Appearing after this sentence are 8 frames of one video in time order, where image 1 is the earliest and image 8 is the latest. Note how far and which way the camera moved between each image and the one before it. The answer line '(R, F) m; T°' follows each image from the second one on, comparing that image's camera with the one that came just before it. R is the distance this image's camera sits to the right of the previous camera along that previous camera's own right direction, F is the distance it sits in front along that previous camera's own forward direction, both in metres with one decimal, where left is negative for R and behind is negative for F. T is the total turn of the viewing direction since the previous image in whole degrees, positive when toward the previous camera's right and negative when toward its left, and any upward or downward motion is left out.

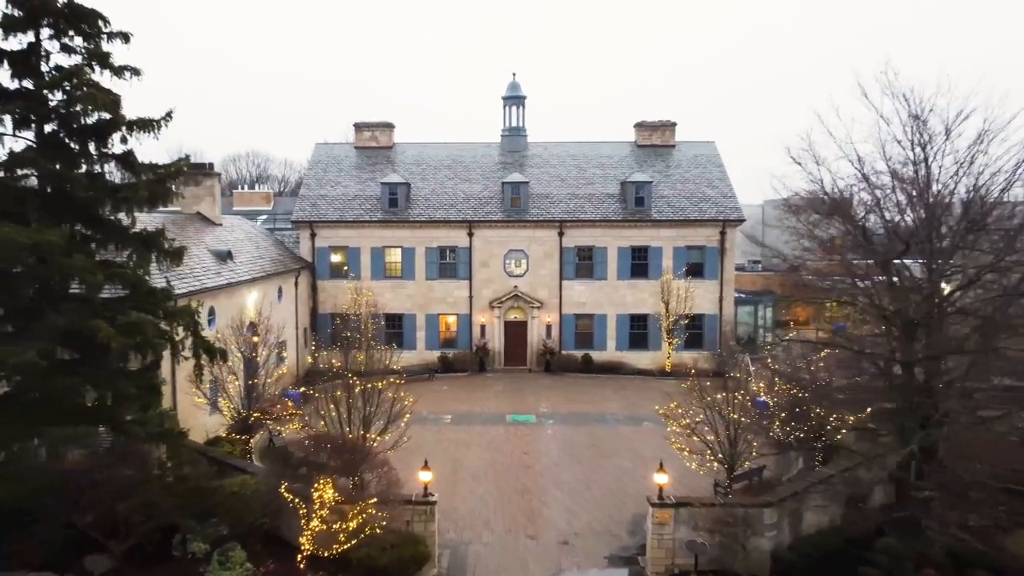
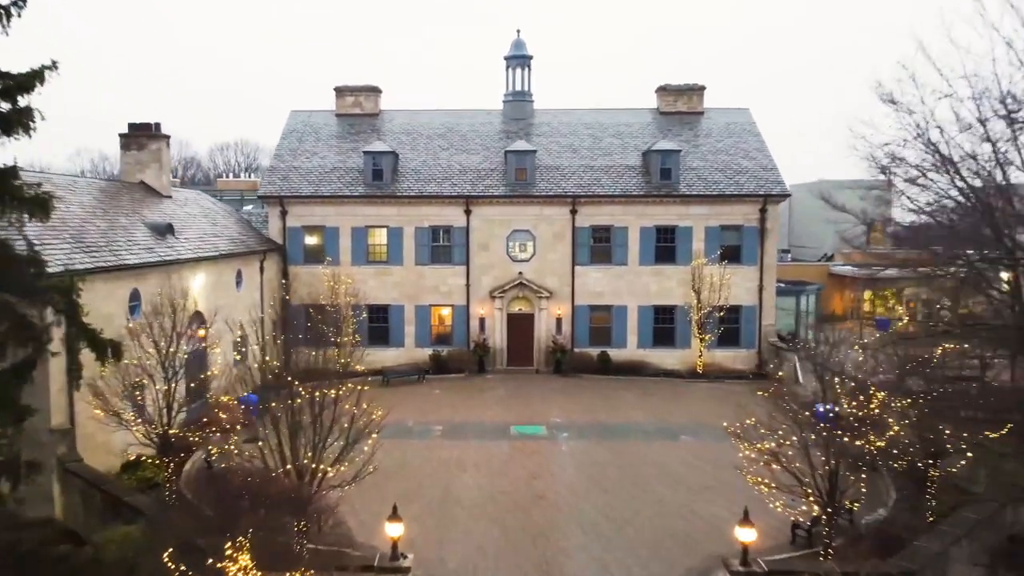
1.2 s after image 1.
(-0.1, +4.6) m; 0°
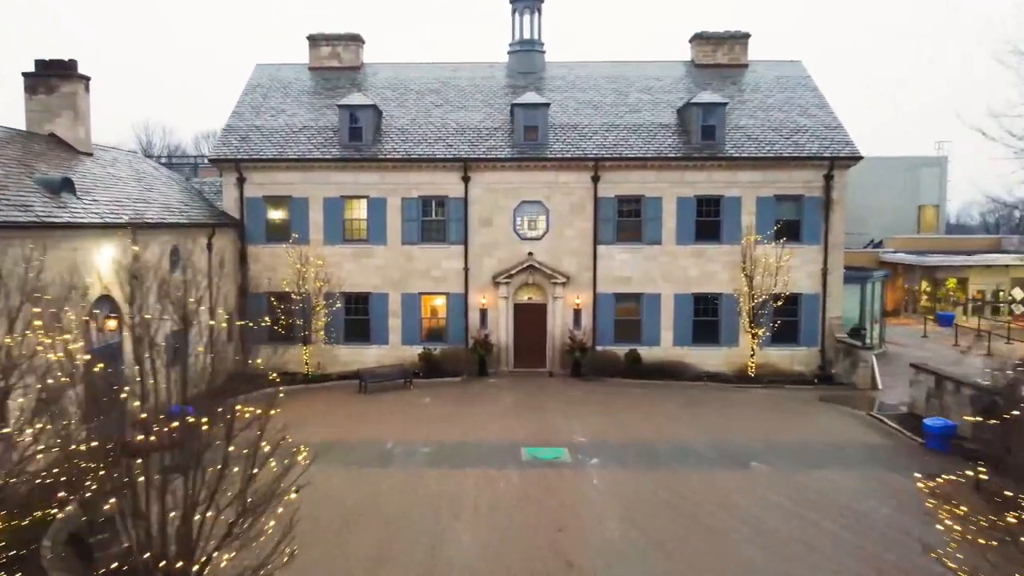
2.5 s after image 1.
(-0.2, +5.0) m; 0°
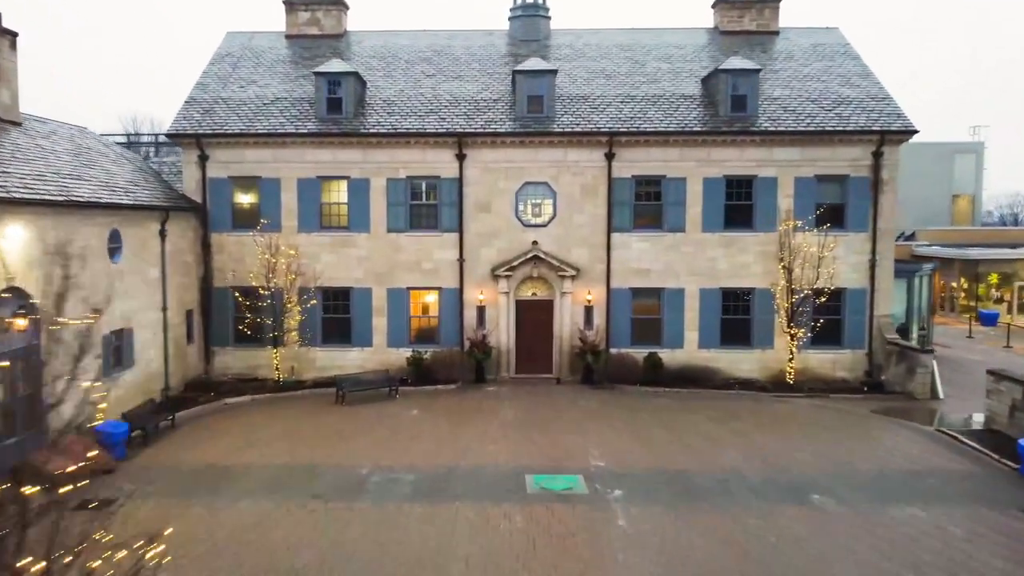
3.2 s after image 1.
(0.0, +2.8) m; 0°
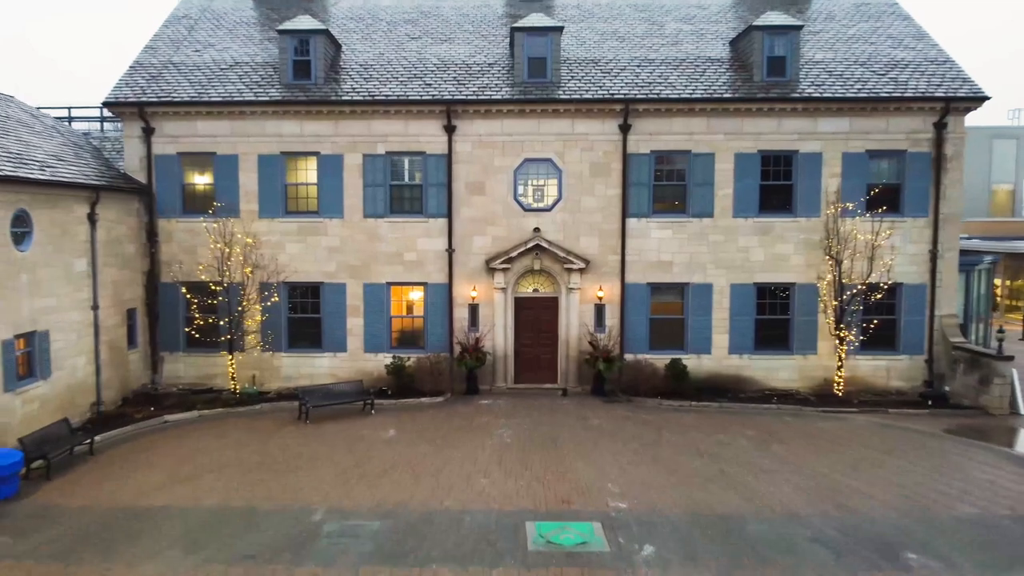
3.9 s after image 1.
(0.0, +2.9) m; 0°
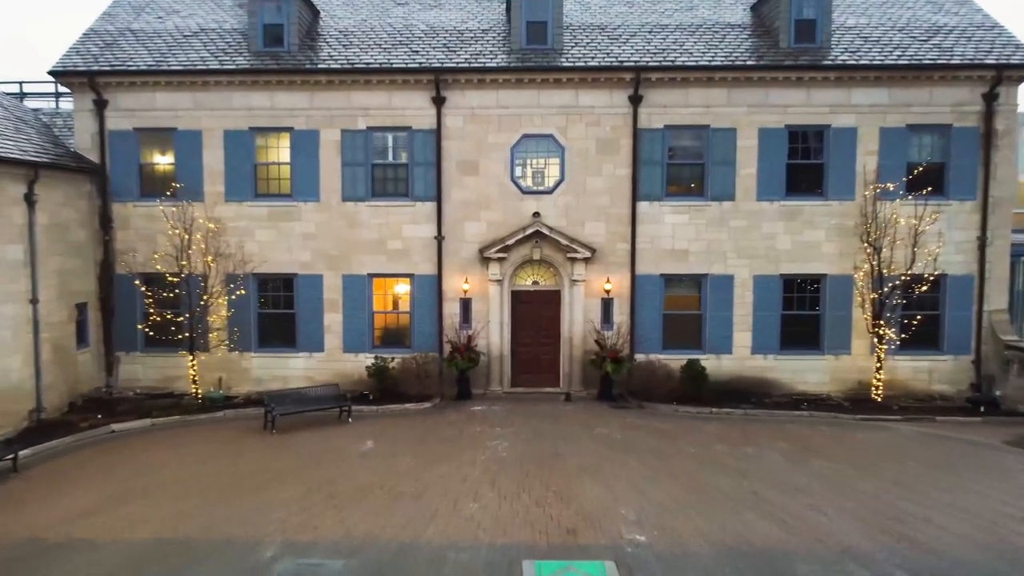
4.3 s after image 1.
(+0.1, +1.8) m; 0°
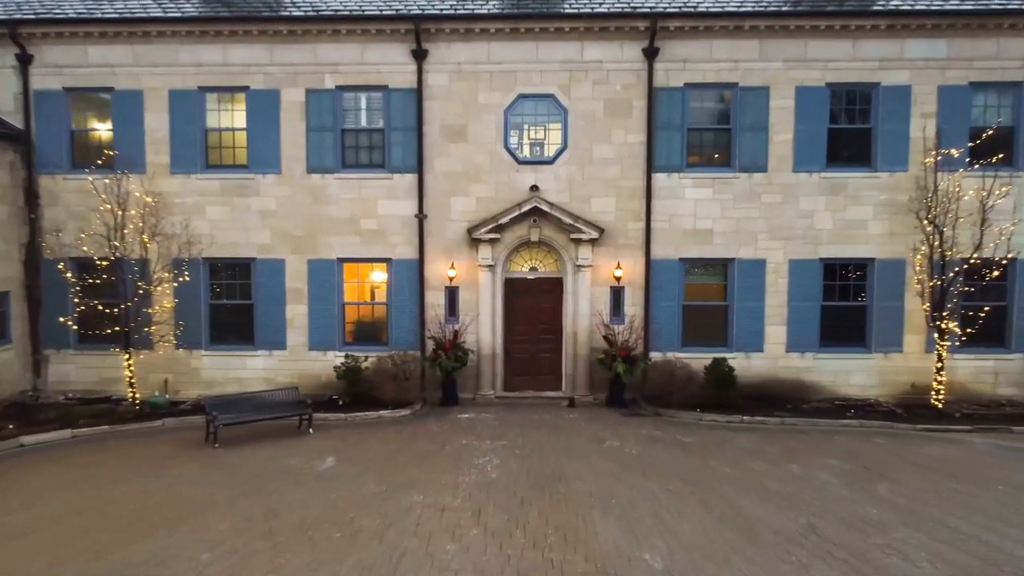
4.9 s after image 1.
(+0.1, +2.2) m; 0°
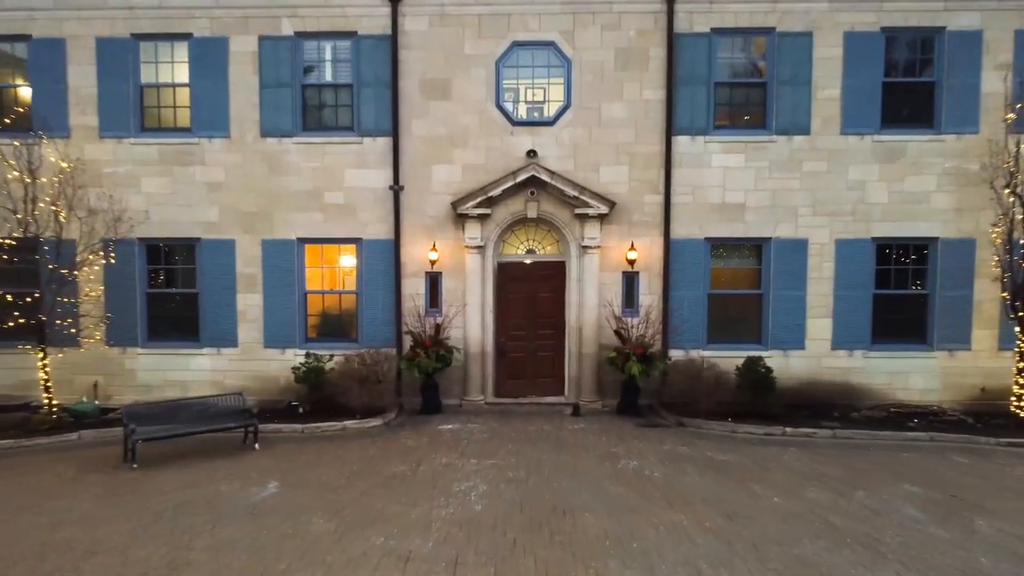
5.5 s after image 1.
(+0.1, +2.0) m; 0°
